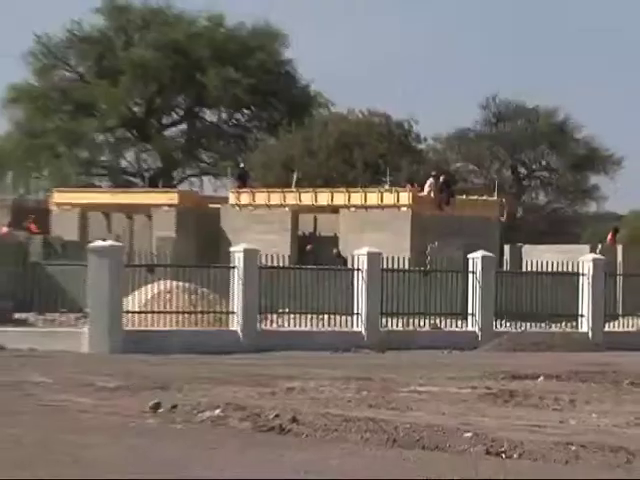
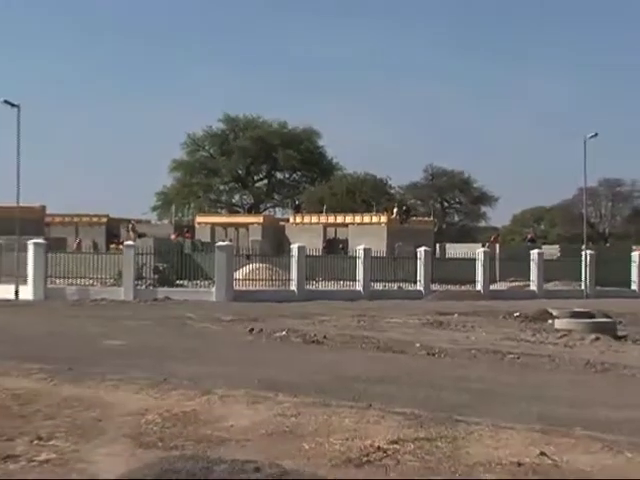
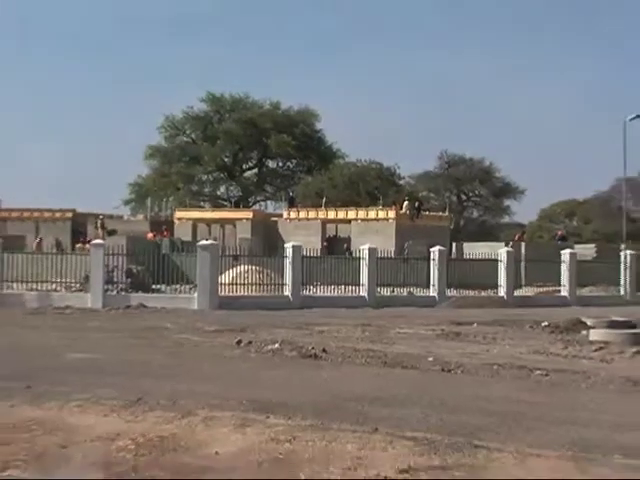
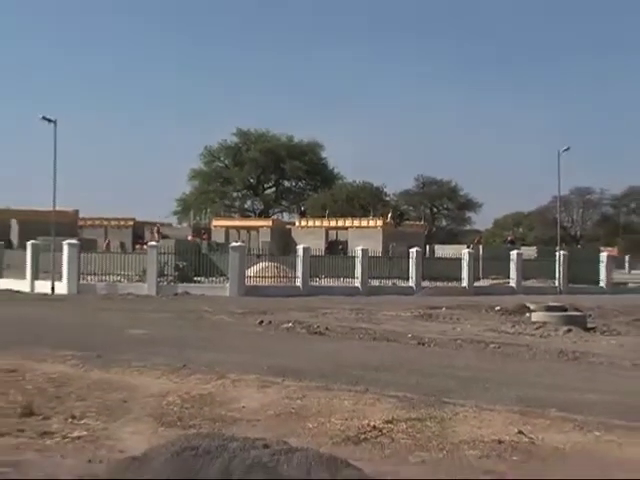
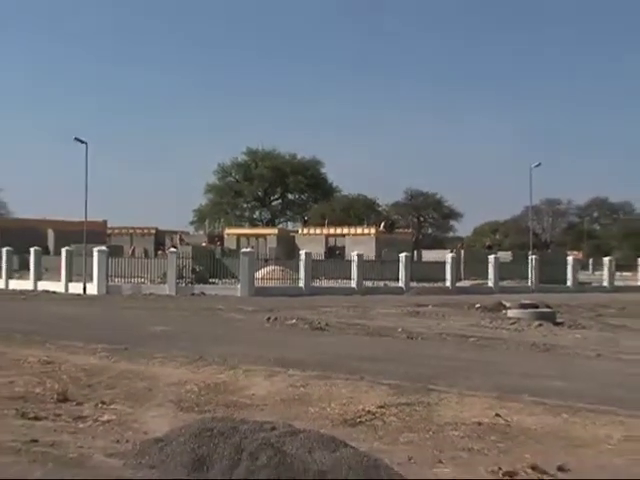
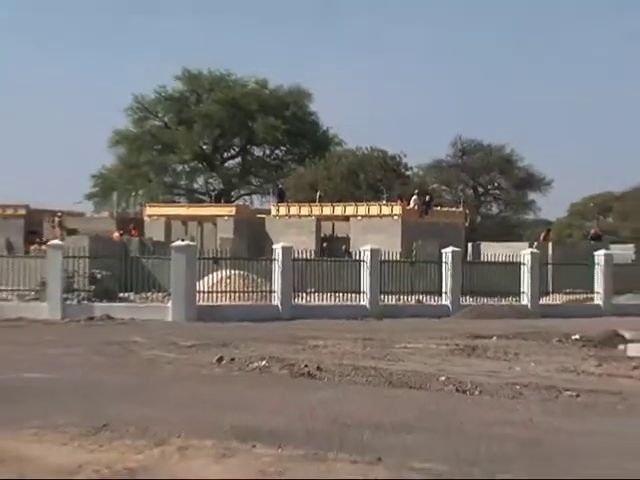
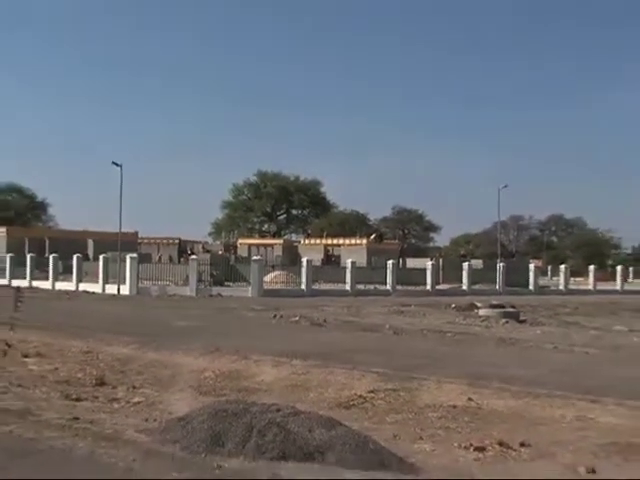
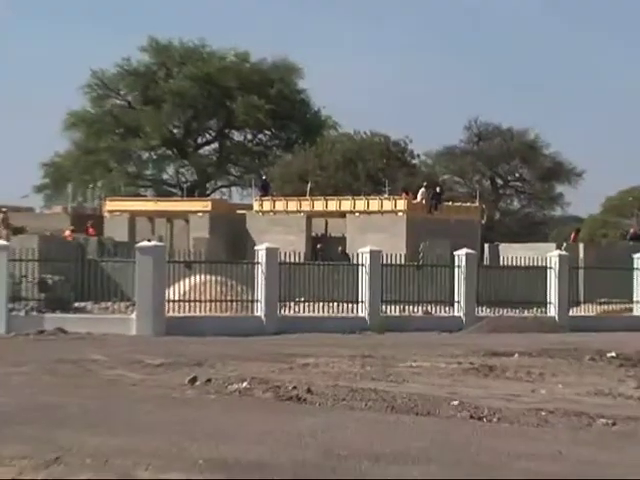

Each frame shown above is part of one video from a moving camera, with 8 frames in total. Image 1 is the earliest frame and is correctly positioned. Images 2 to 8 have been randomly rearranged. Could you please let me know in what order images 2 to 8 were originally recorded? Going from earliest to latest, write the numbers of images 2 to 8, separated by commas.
8, 6, 3, 2, 4, 5, 7
